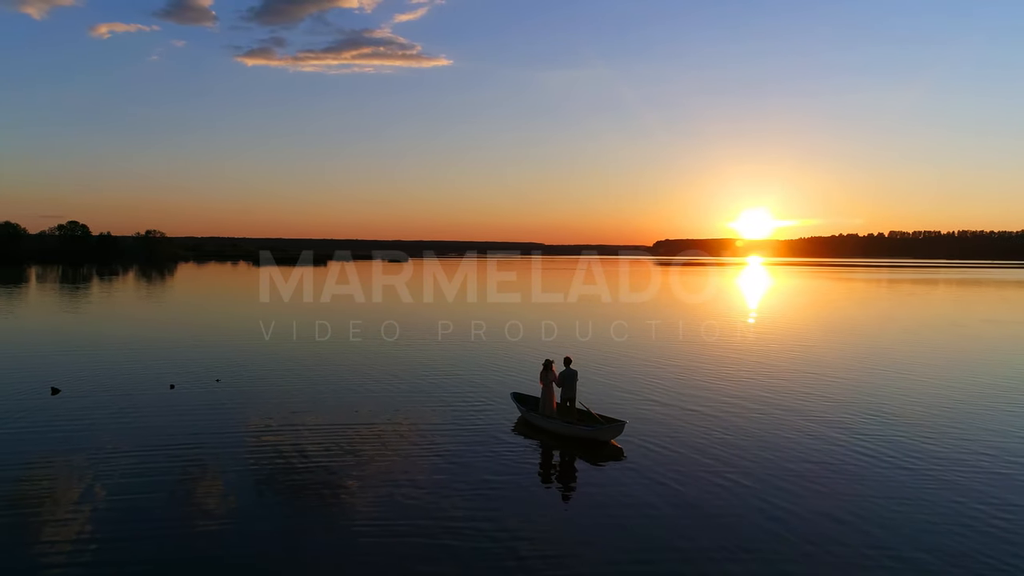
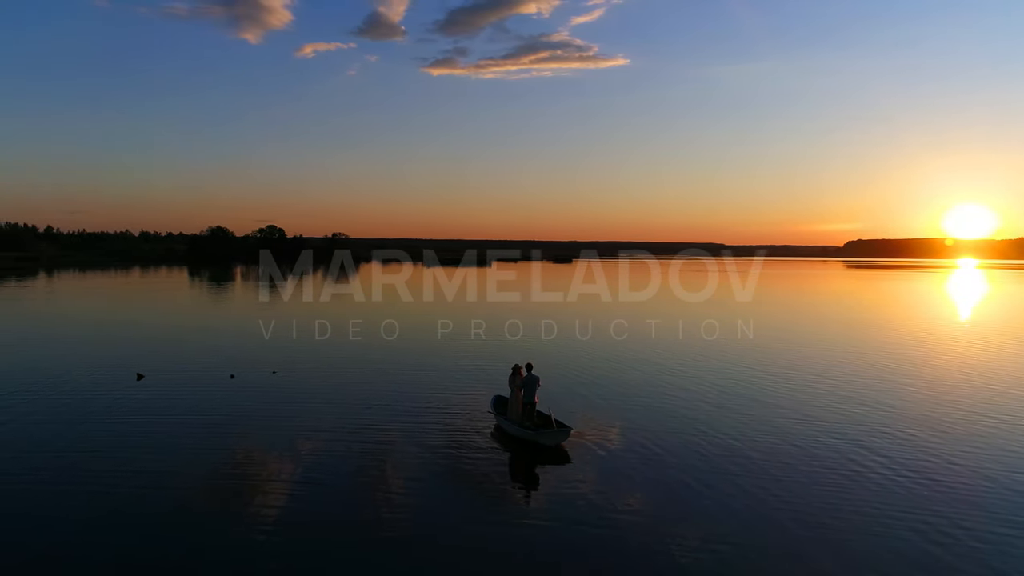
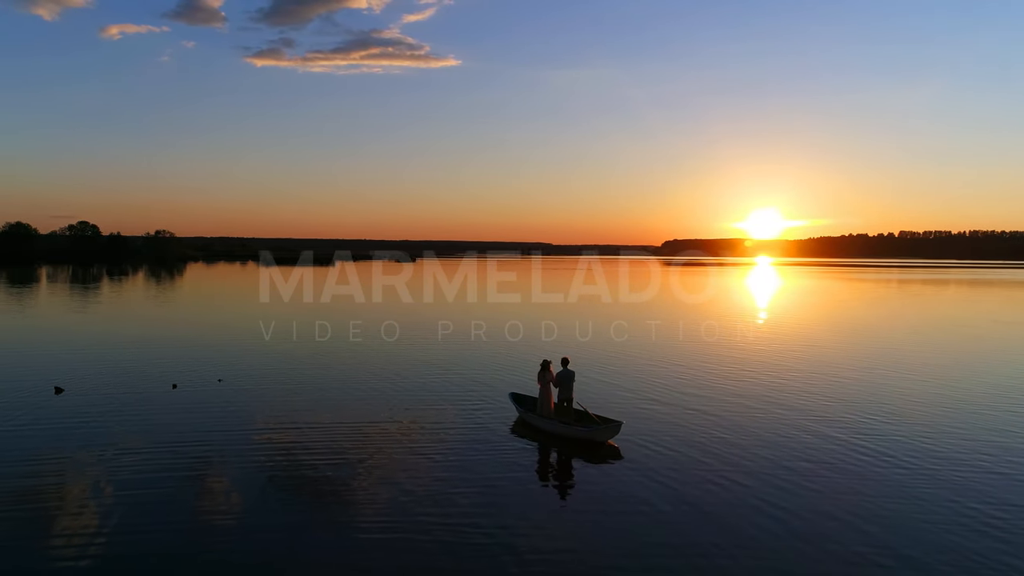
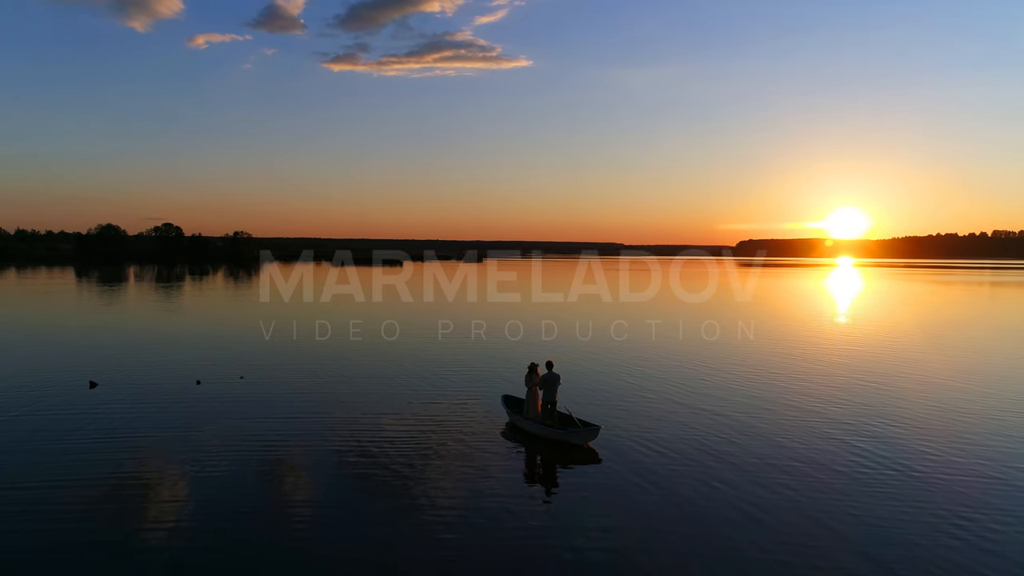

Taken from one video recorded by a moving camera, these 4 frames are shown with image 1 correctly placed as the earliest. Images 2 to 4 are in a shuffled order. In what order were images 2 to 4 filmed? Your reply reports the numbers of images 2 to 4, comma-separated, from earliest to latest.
3, 4, 2
